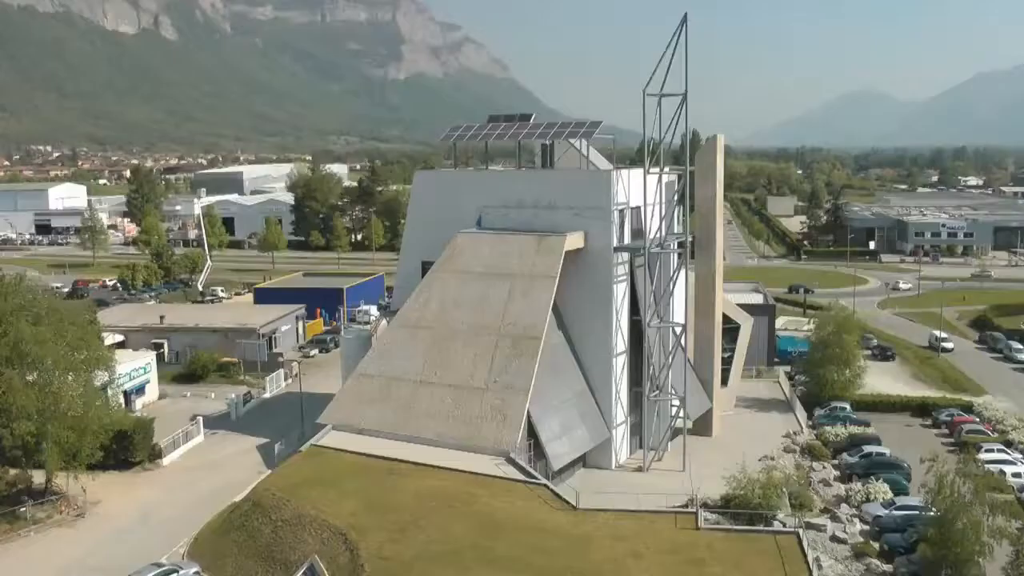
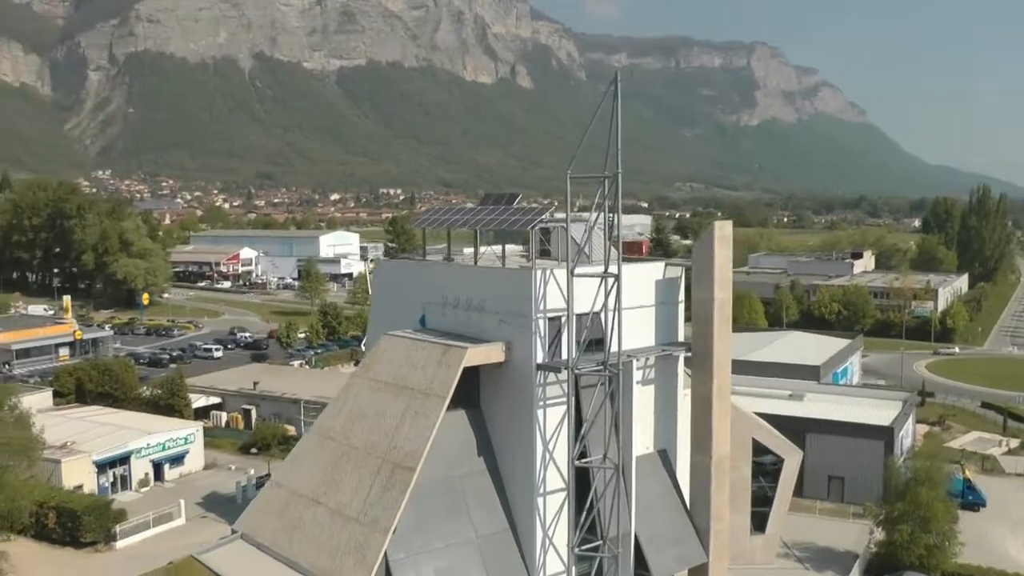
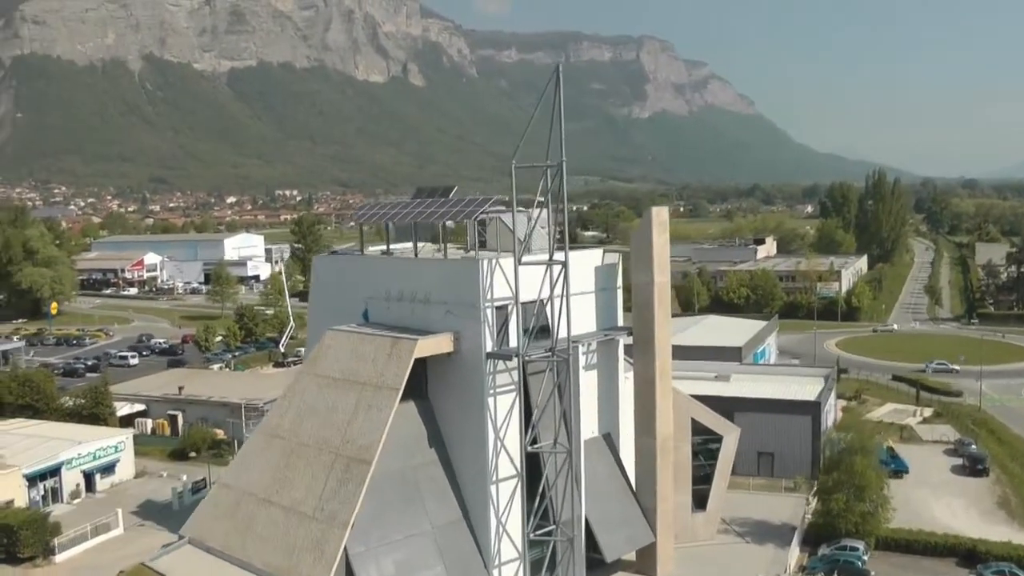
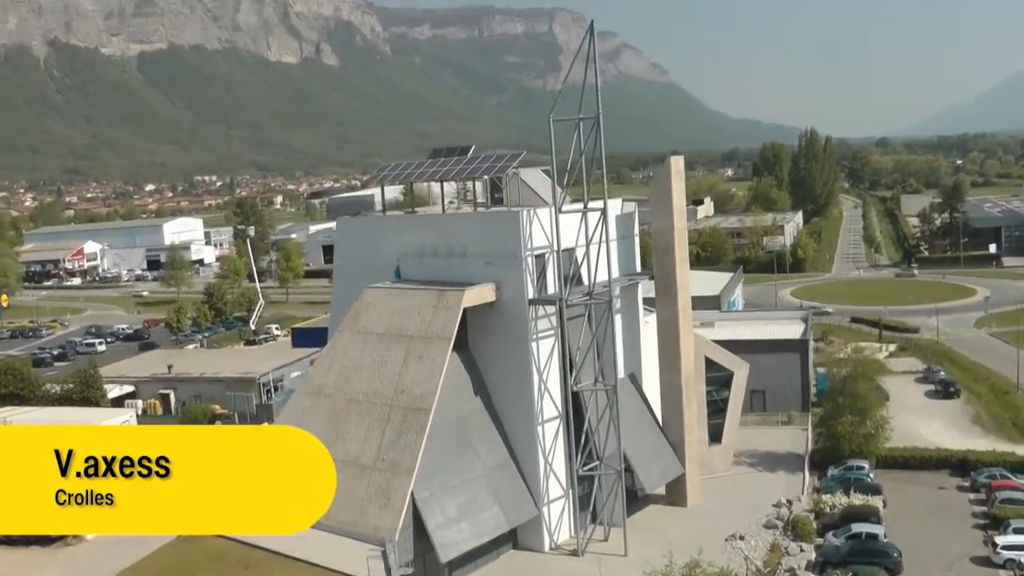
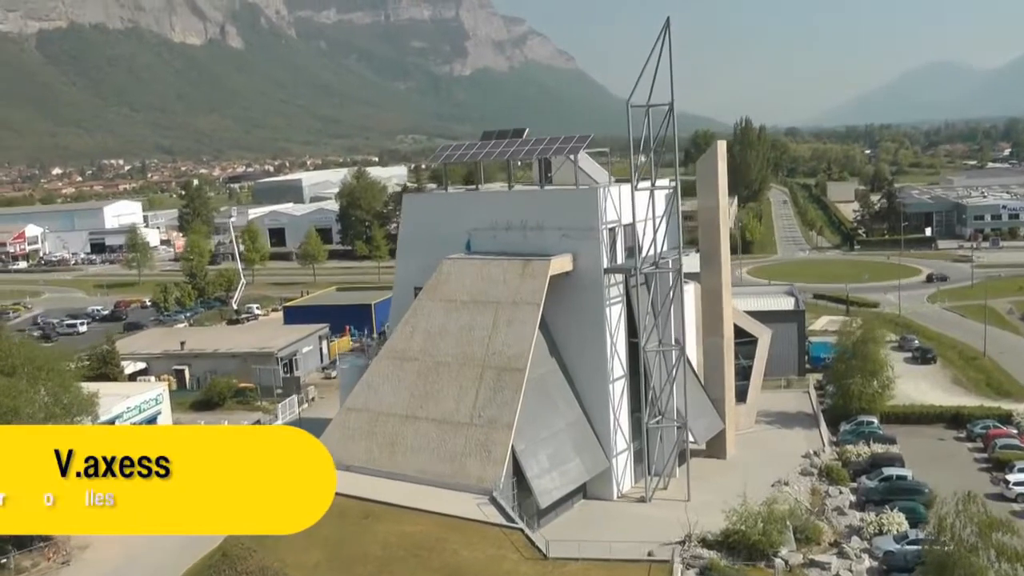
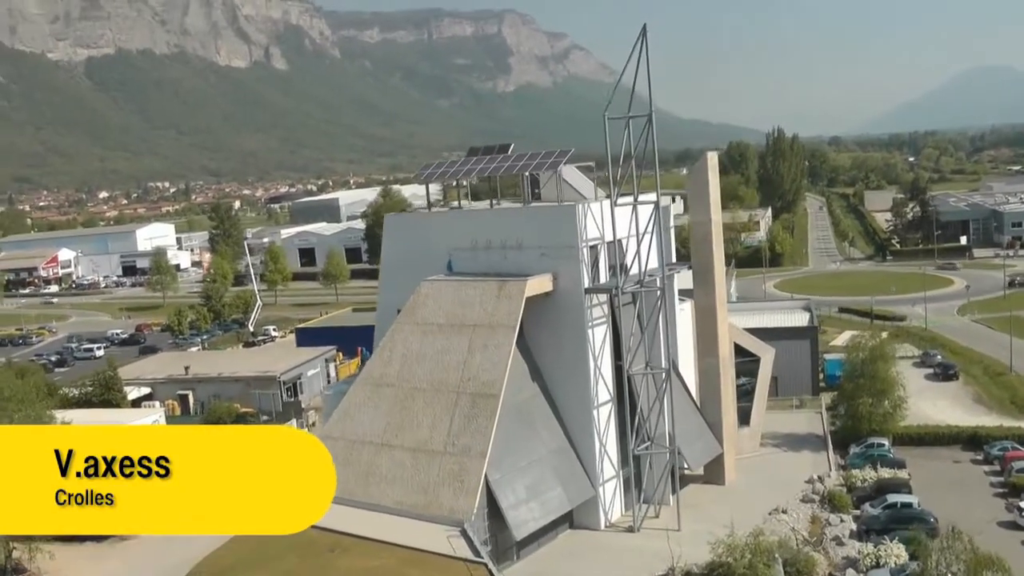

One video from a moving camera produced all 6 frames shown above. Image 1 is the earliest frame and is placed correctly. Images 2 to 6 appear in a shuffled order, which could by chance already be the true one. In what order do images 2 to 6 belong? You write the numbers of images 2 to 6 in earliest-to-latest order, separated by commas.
5, 6, 4, 3, 2
